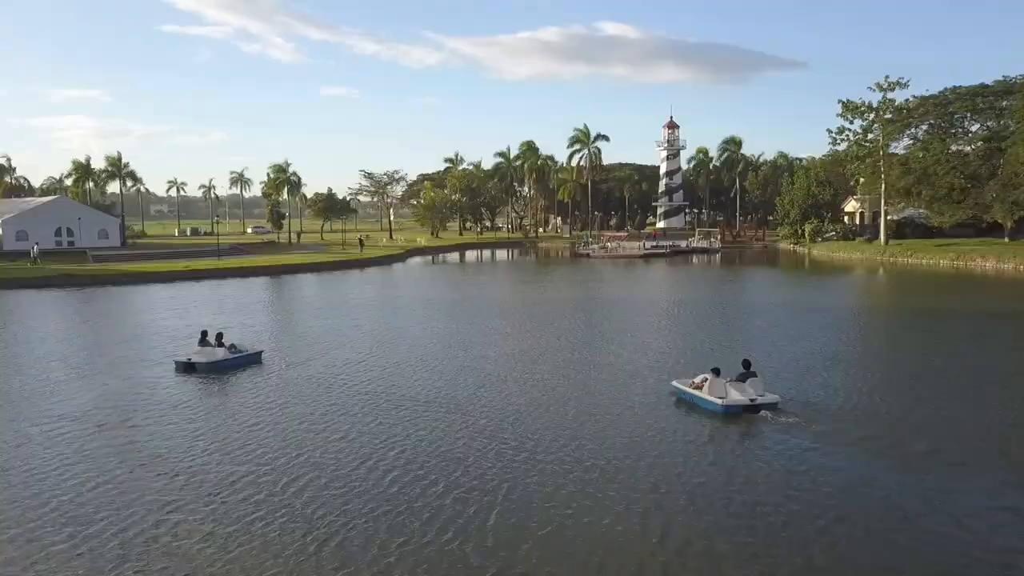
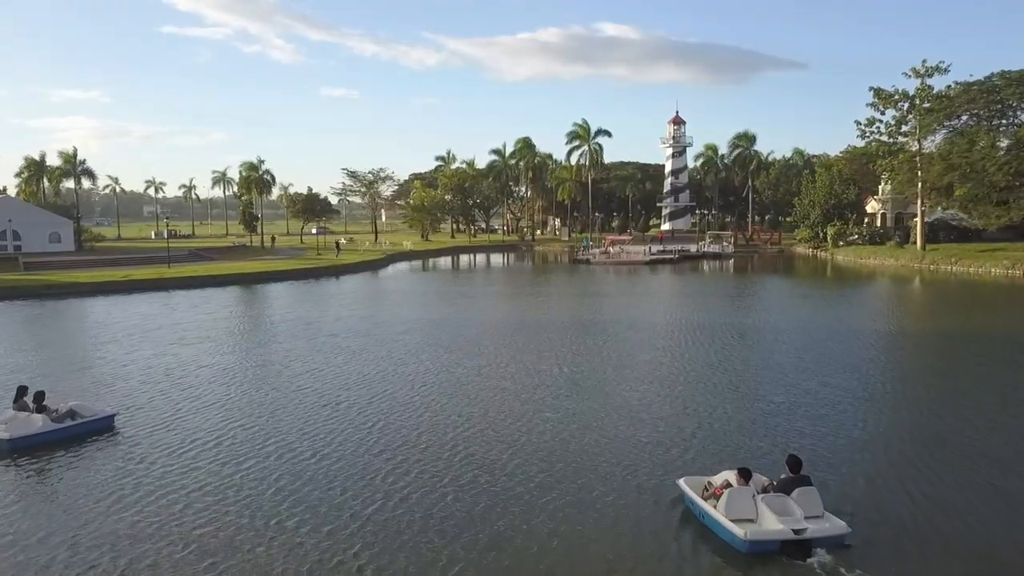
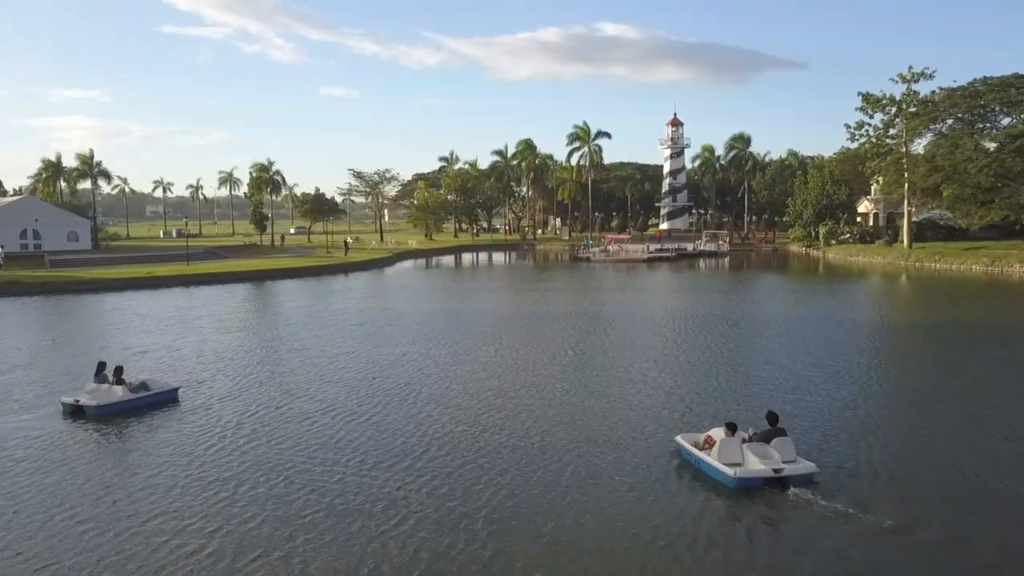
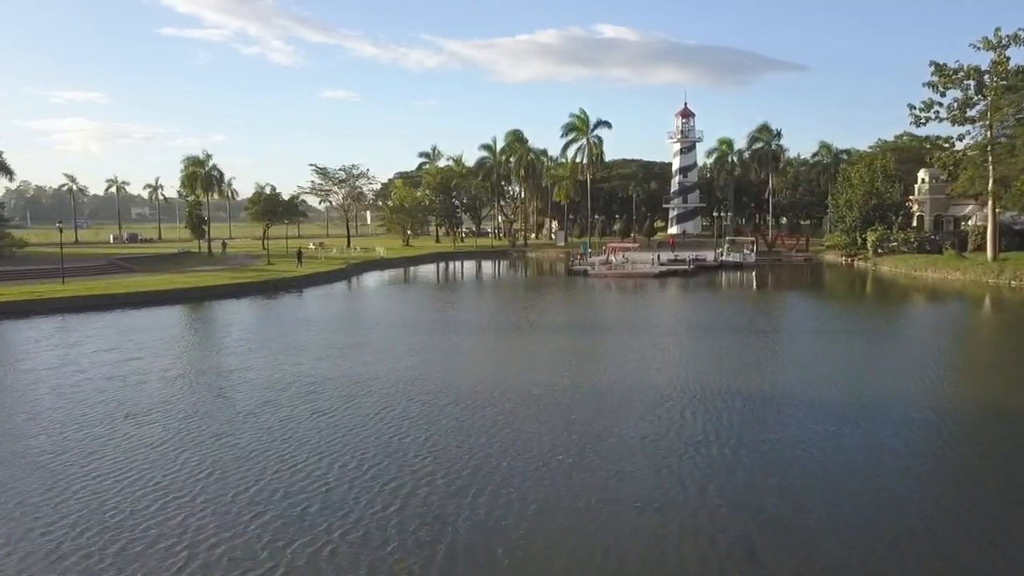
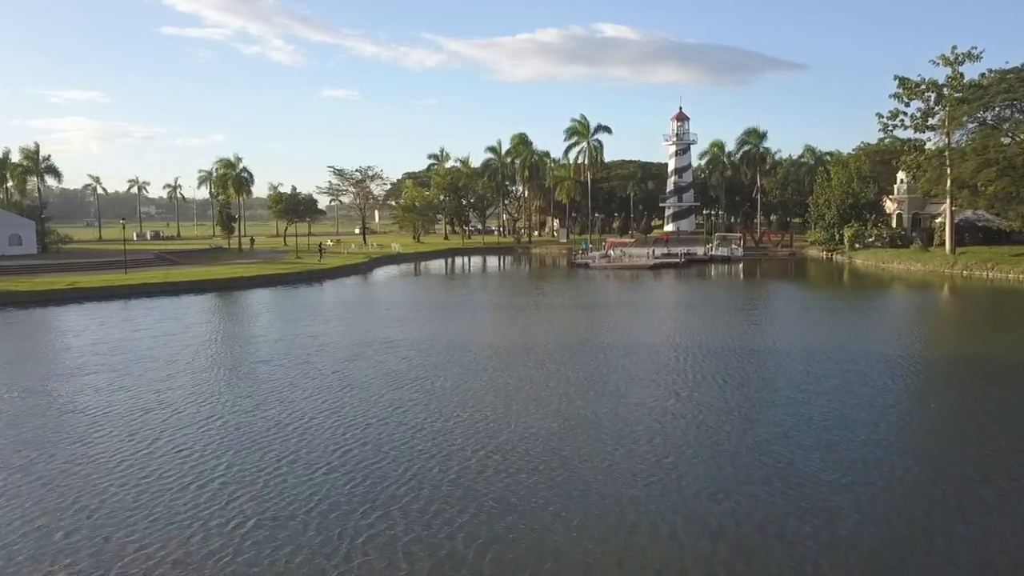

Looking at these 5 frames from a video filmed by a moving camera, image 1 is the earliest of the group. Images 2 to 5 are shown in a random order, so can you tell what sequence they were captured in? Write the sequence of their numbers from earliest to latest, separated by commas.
3, 2, 5, 4
